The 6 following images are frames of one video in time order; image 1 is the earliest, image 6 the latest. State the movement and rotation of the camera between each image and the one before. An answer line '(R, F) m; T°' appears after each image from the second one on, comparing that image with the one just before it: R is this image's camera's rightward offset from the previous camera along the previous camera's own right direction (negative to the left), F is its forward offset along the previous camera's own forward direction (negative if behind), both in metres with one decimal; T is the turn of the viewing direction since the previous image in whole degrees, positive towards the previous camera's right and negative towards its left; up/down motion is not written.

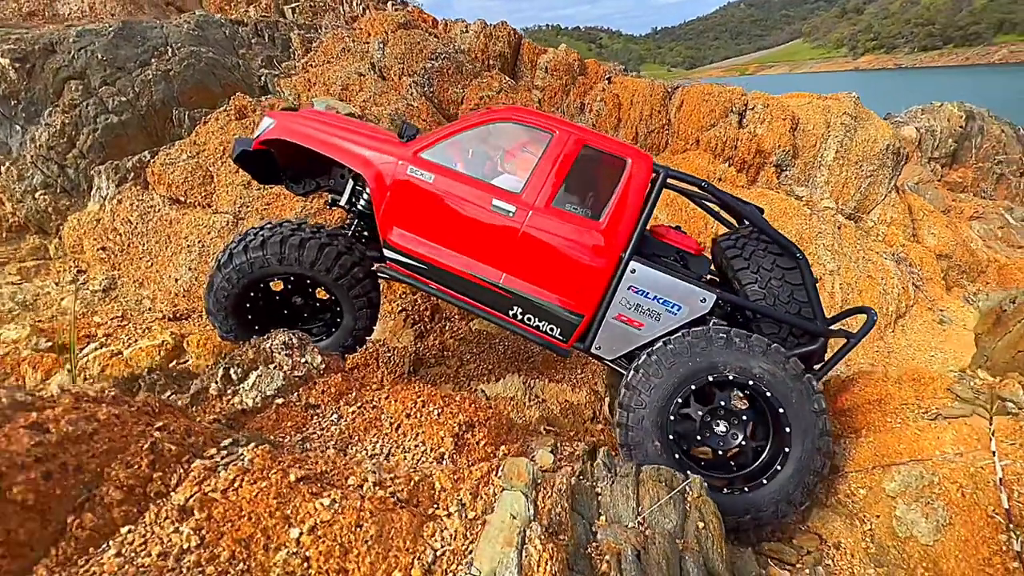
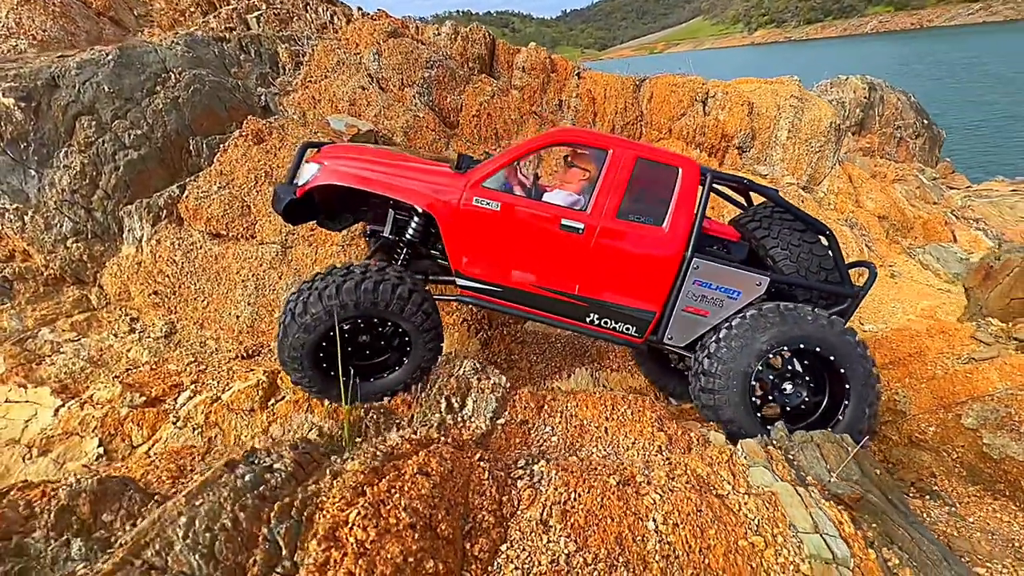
(-1.4, -0.2) m; +7°
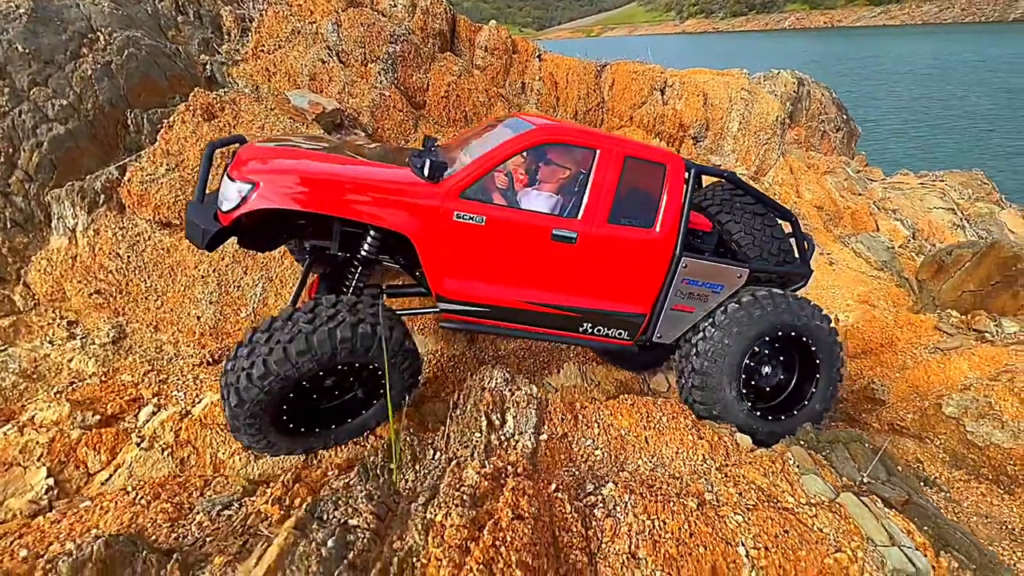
(-0.6, +0.2) m; +7°
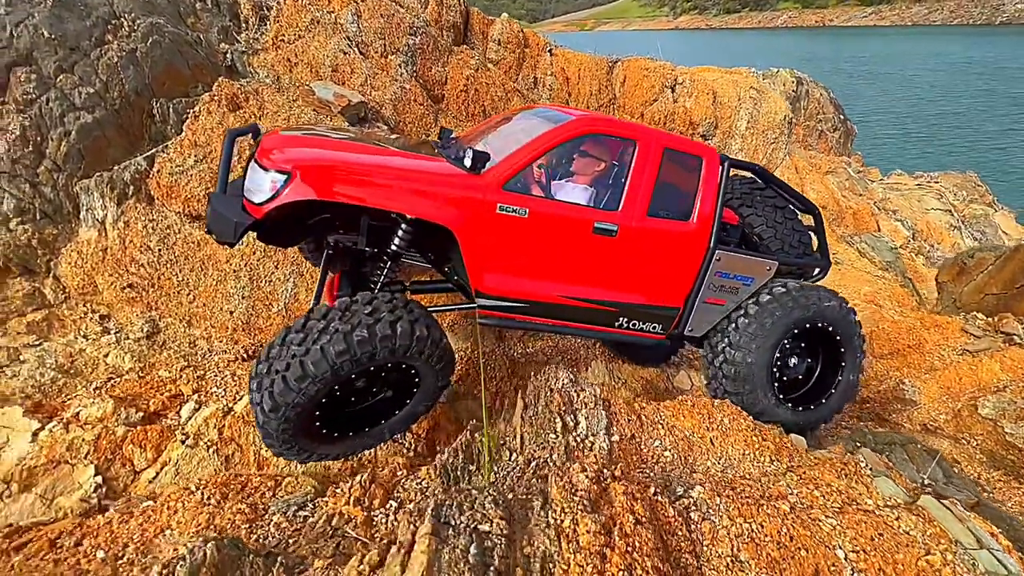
(-0.5, 0.0) m; +1°
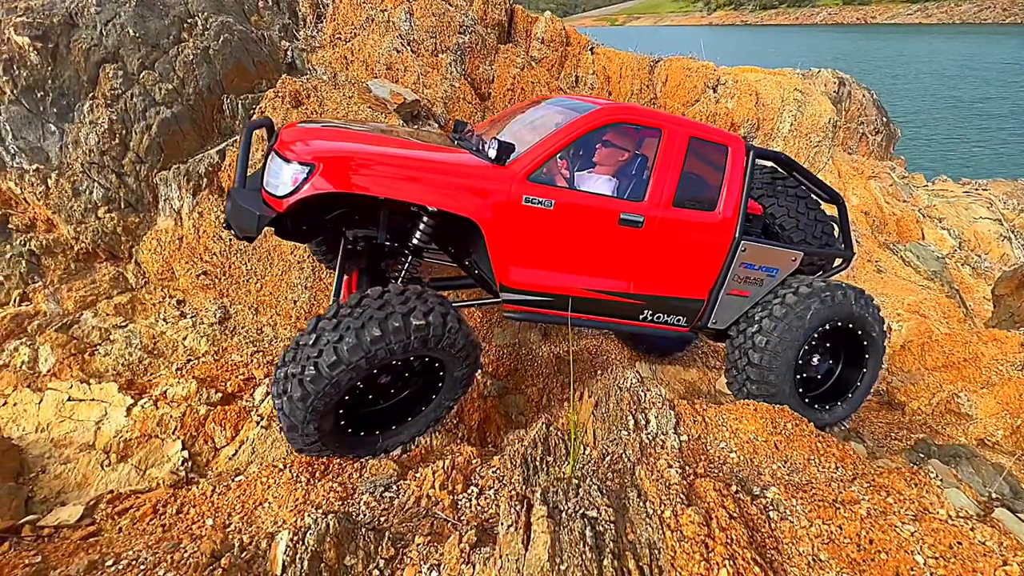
(-0.3, -0.1) m; -2°
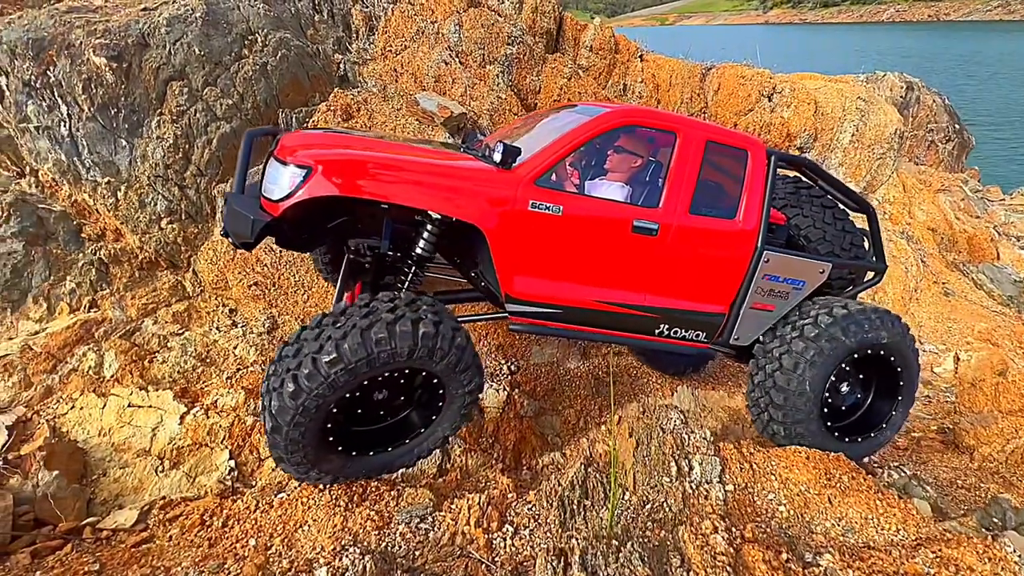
(0.0, 0.0) m; -5°
